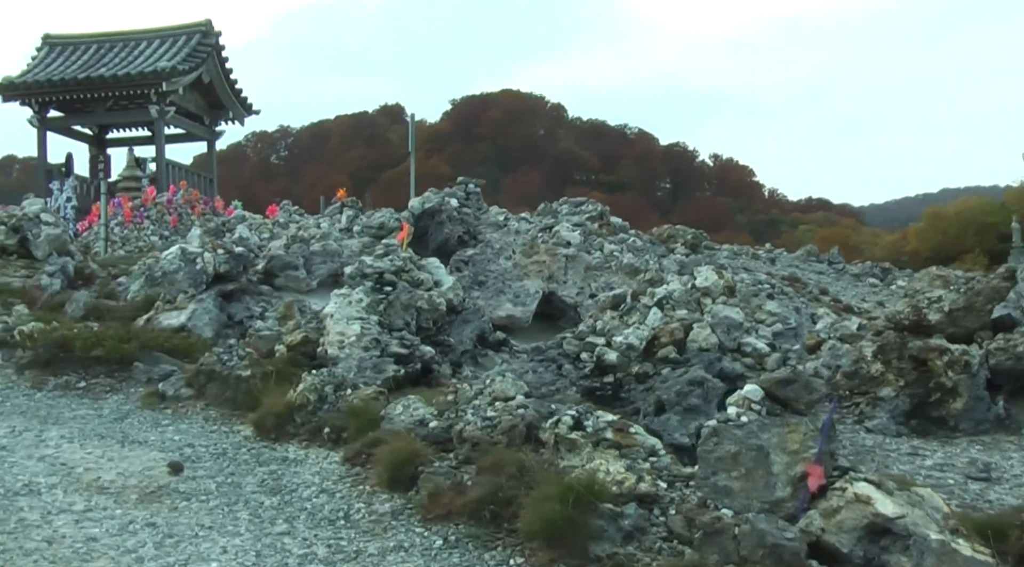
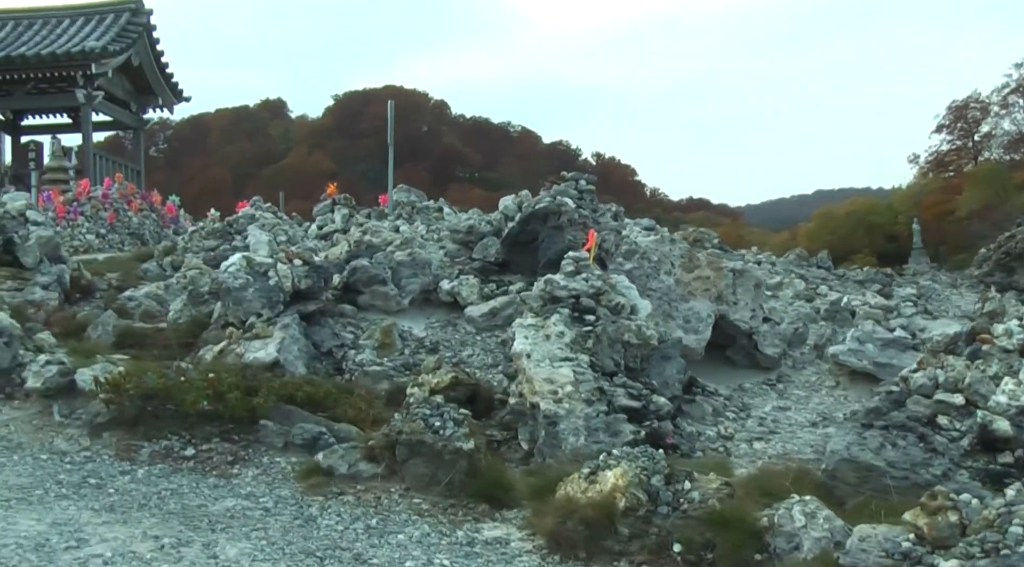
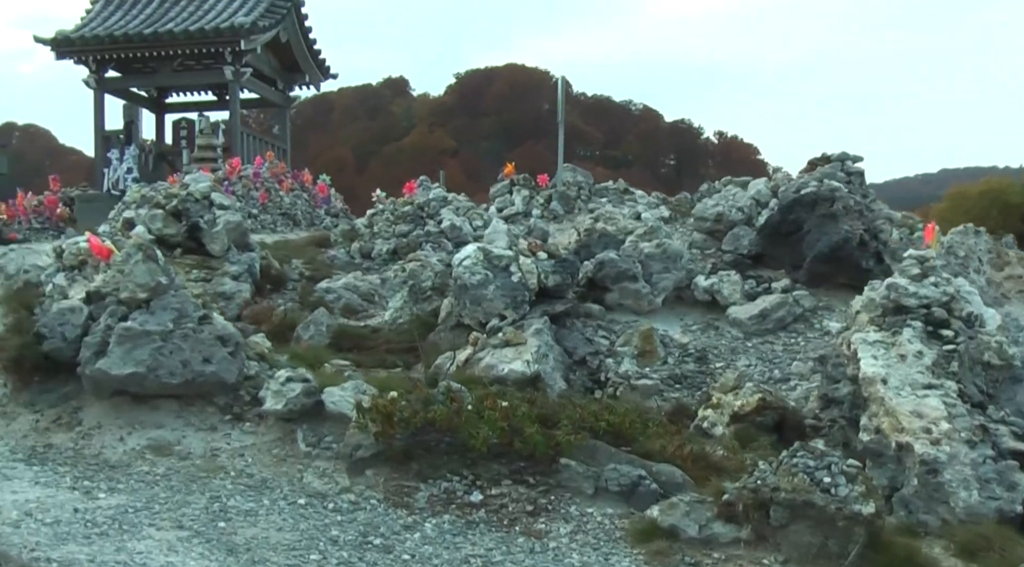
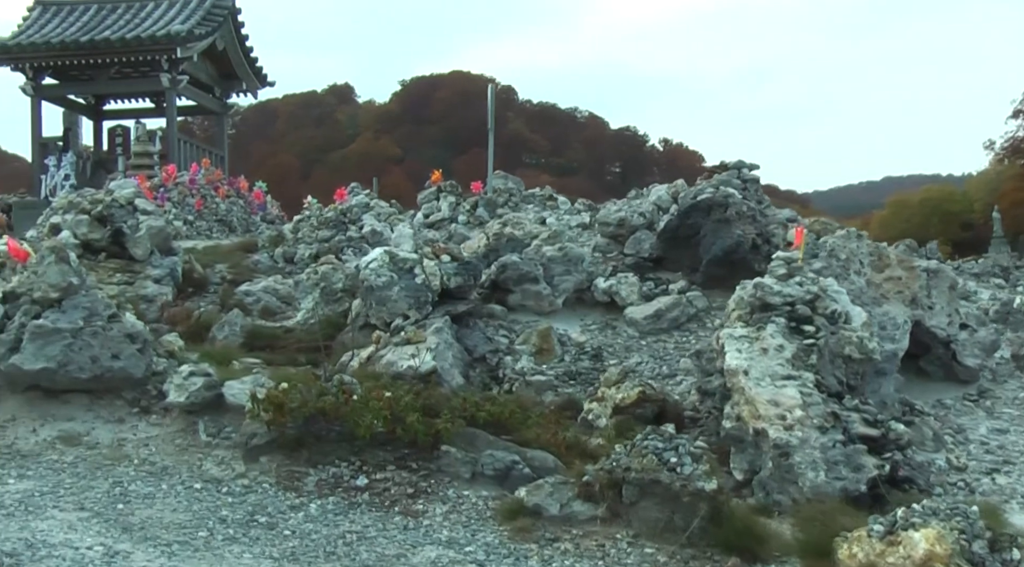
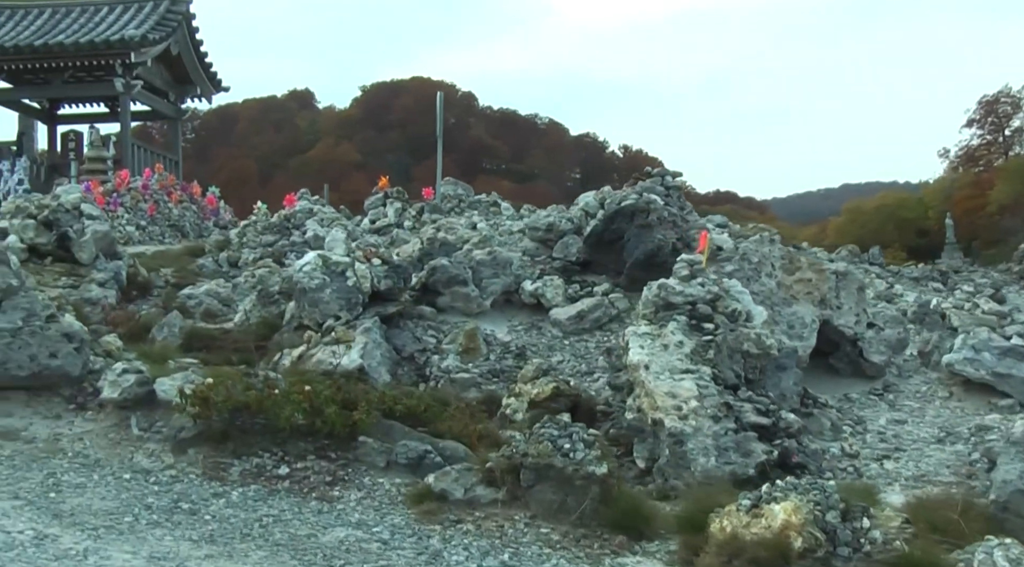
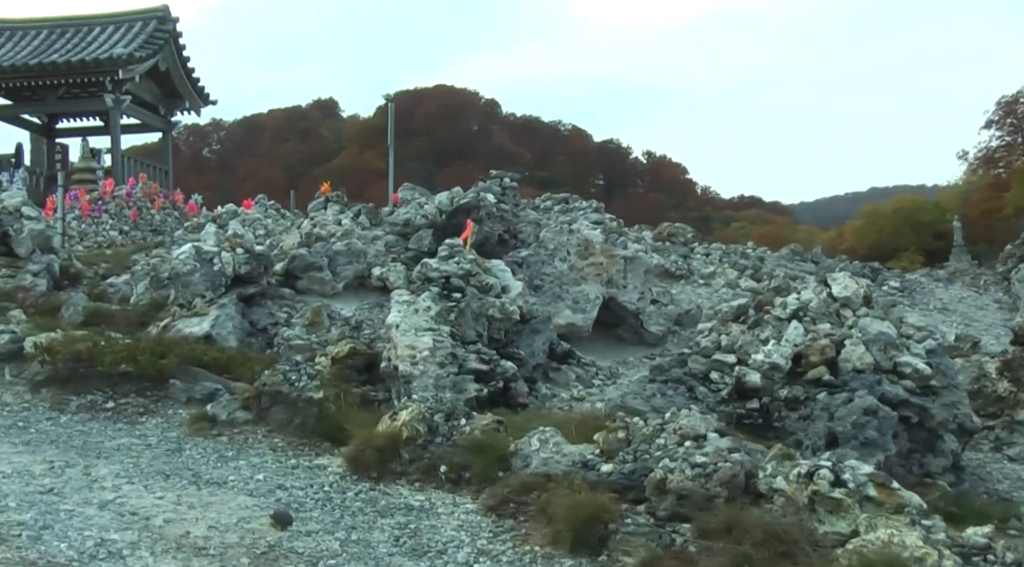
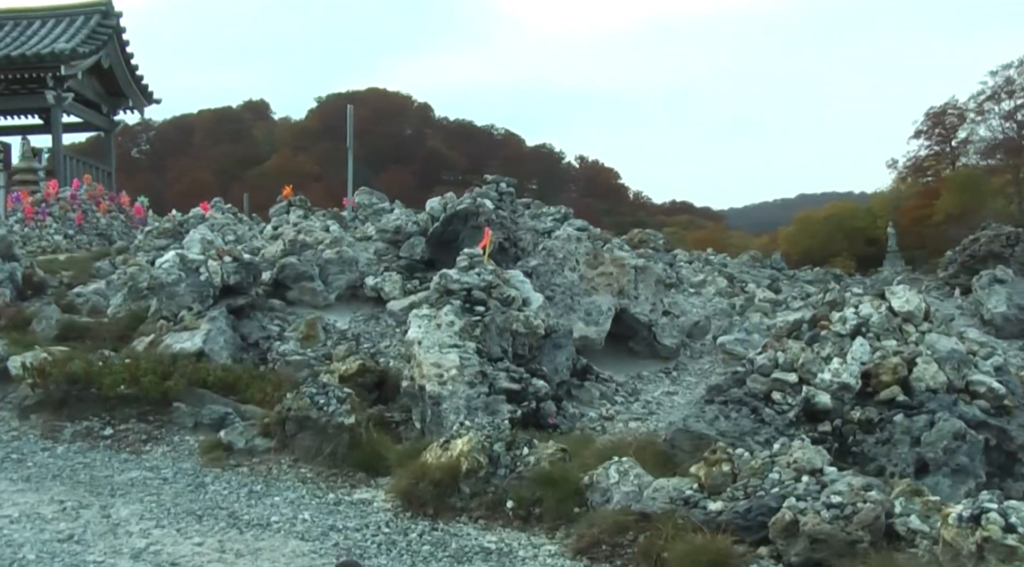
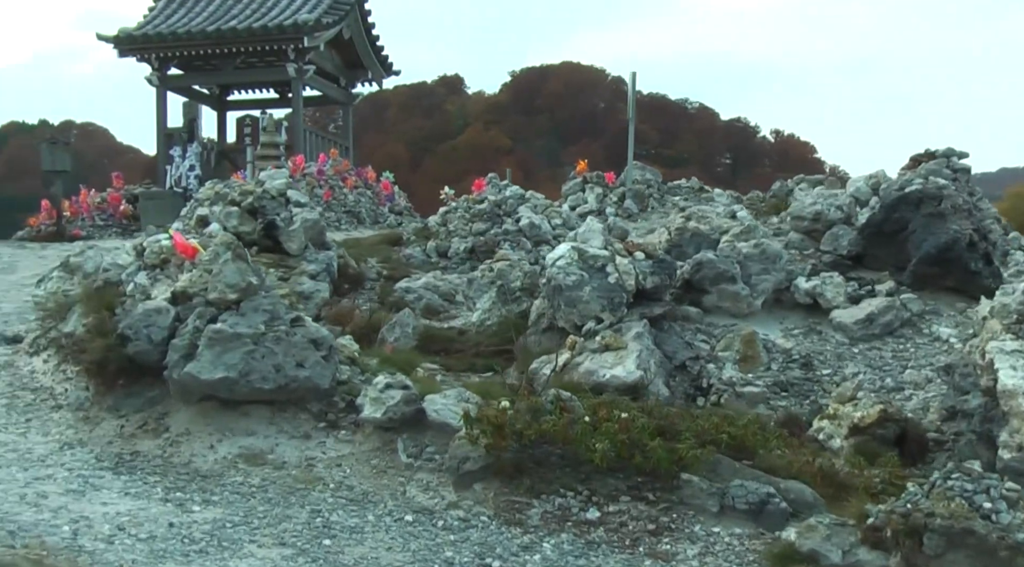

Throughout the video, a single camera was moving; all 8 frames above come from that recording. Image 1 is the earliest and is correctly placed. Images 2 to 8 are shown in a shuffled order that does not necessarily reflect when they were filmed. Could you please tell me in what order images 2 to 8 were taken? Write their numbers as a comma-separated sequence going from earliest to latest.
6, 7, 2, 5, 4, 3, 8
